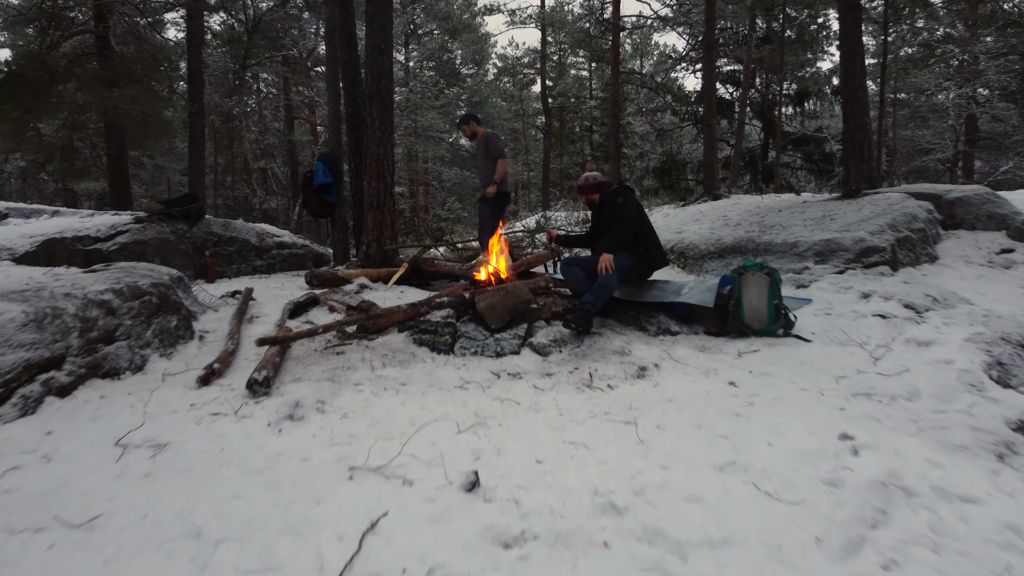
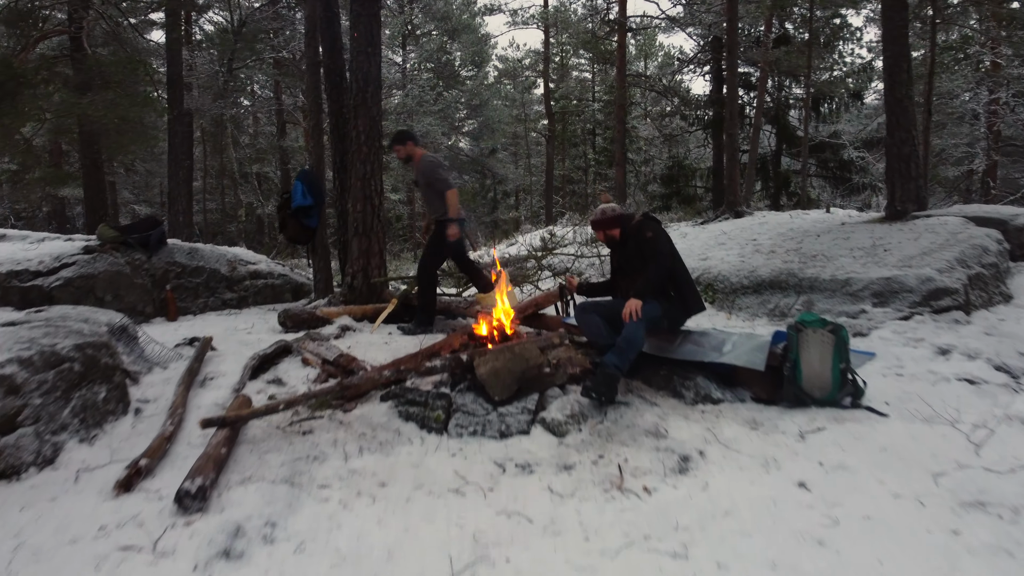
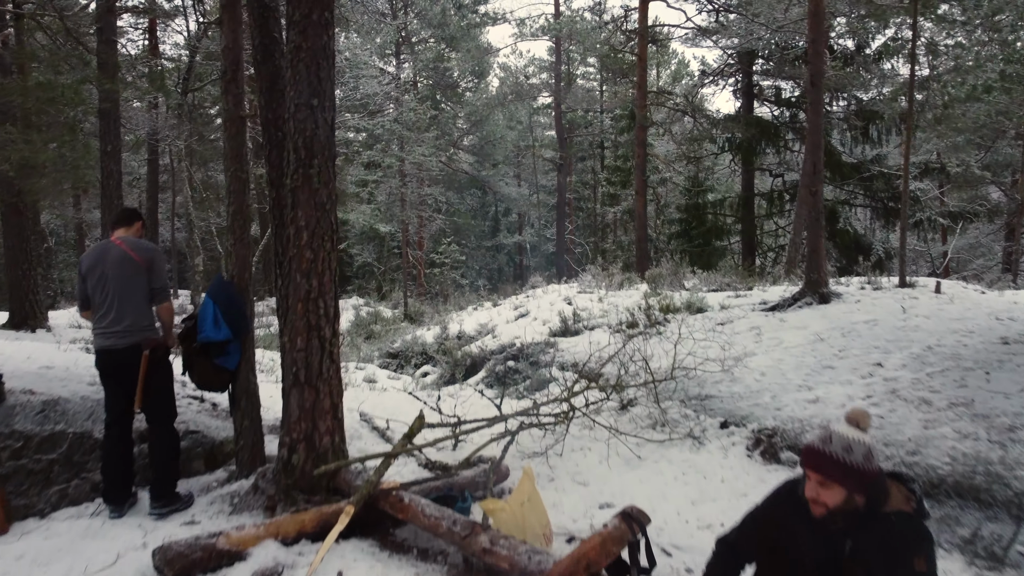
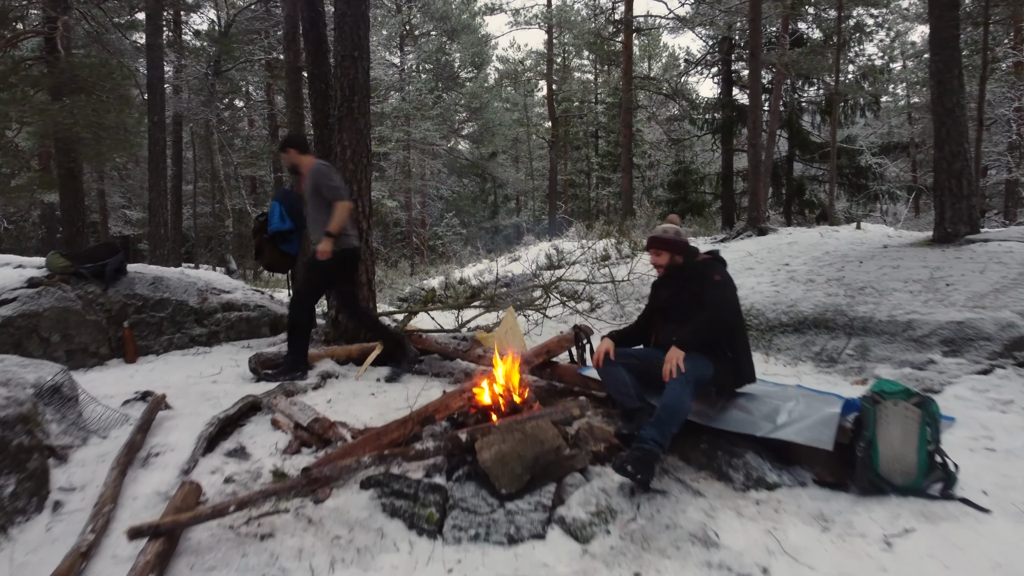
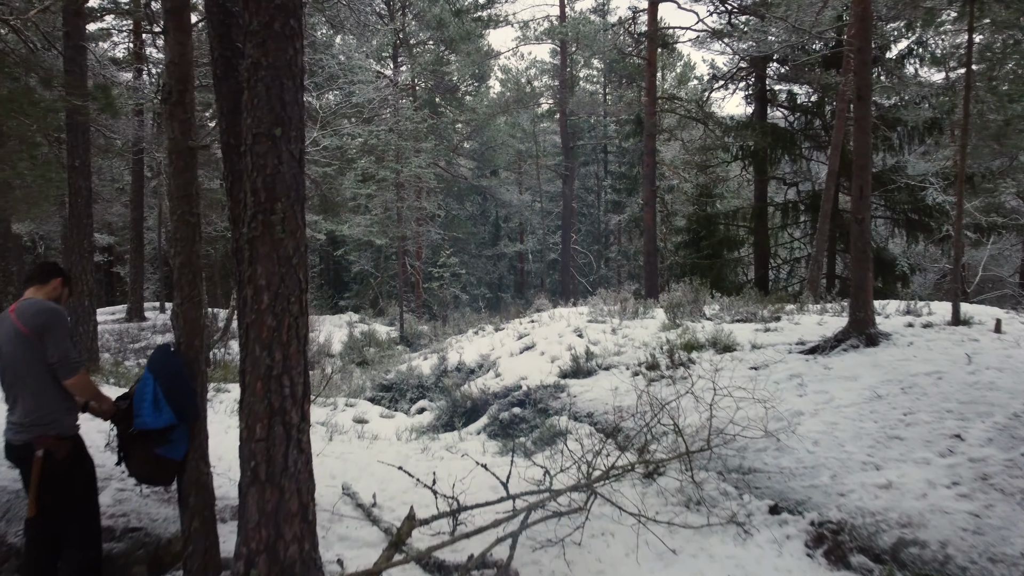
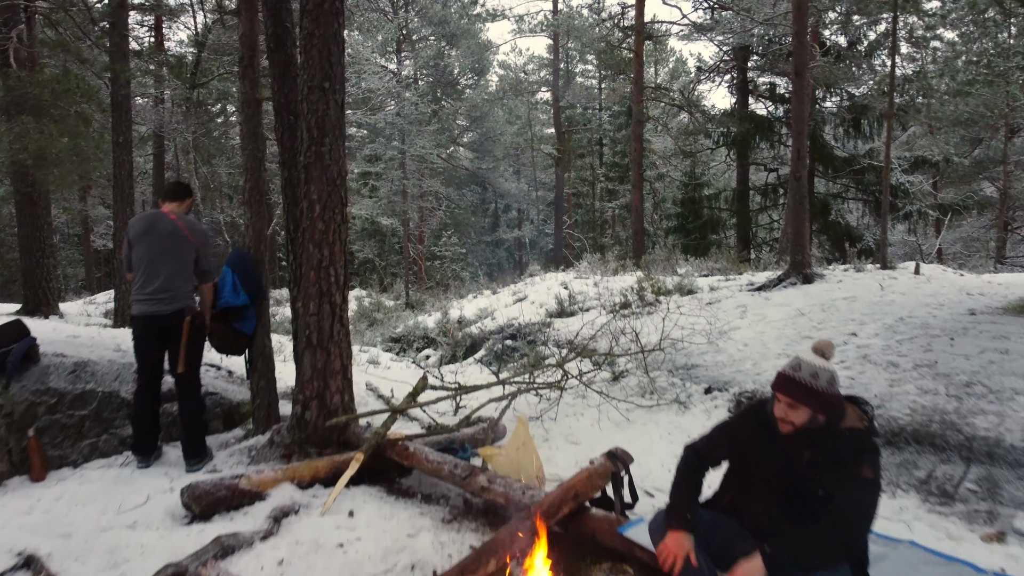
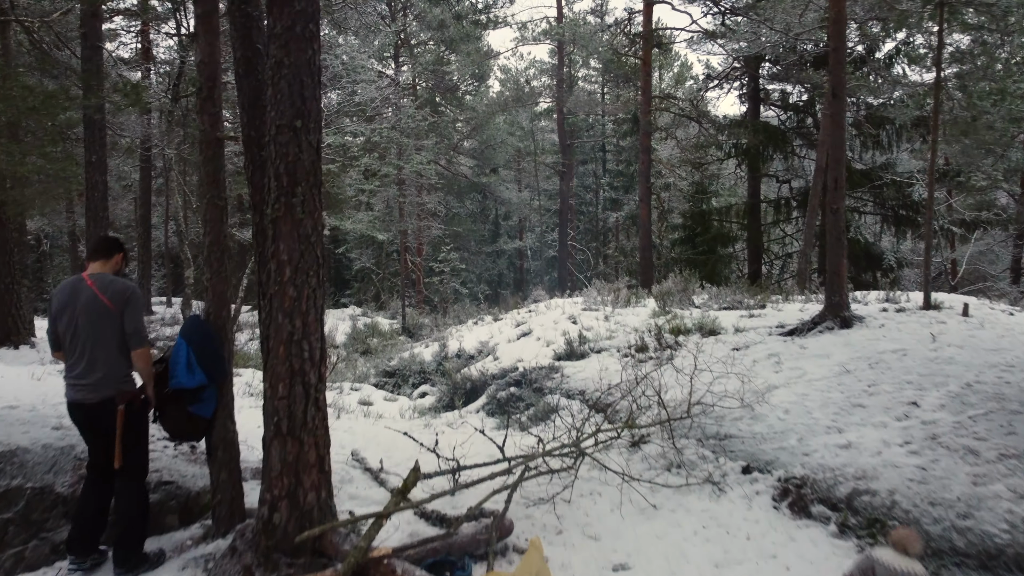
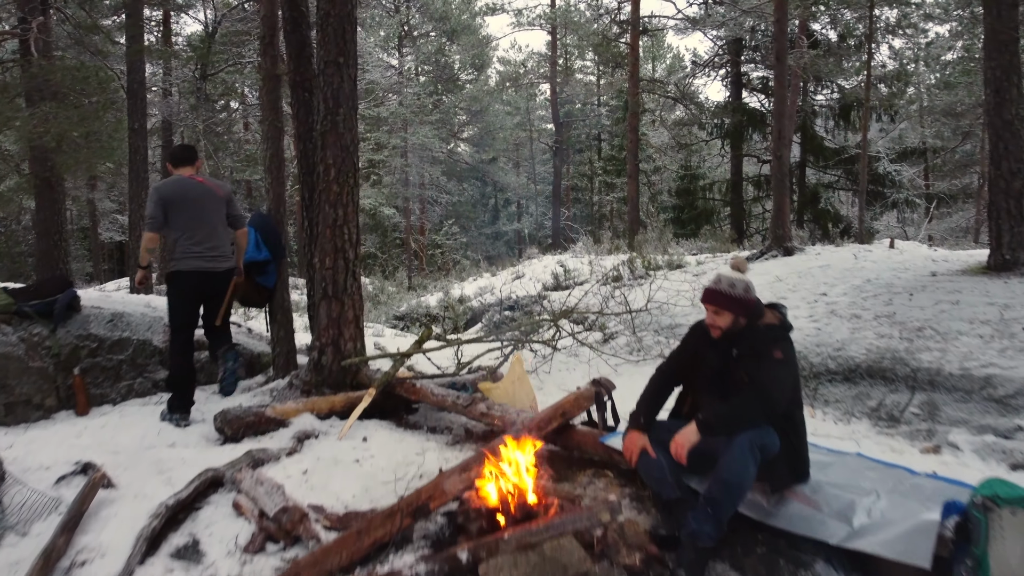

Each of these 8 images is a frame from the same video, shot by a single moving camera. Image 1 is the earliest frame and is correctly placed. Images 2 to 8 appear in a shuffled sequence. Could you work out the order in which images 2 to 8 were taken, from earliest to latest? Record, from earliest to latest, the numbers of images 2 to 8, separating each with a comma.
2, 4, 8, 6, 3, 7, 5
